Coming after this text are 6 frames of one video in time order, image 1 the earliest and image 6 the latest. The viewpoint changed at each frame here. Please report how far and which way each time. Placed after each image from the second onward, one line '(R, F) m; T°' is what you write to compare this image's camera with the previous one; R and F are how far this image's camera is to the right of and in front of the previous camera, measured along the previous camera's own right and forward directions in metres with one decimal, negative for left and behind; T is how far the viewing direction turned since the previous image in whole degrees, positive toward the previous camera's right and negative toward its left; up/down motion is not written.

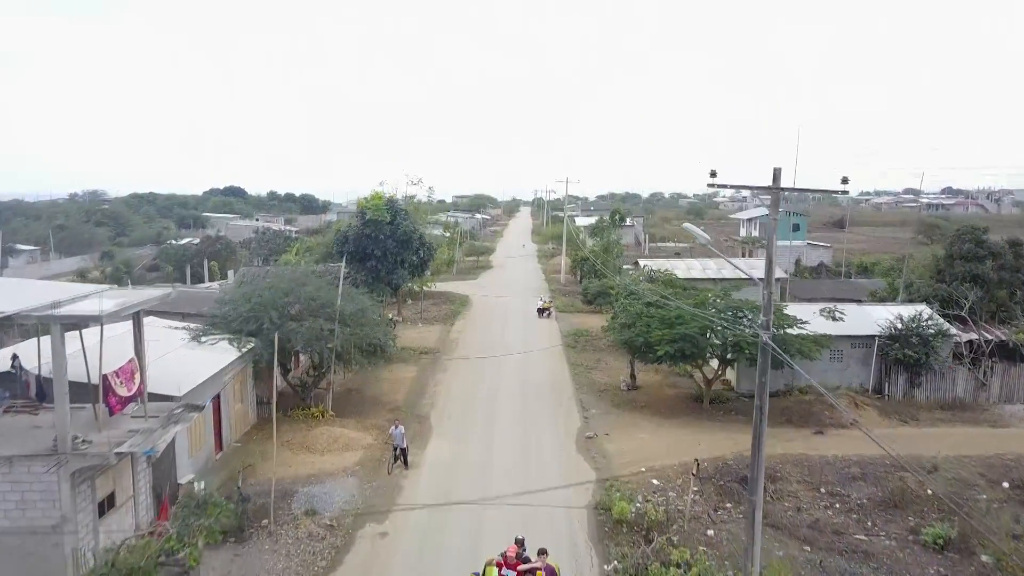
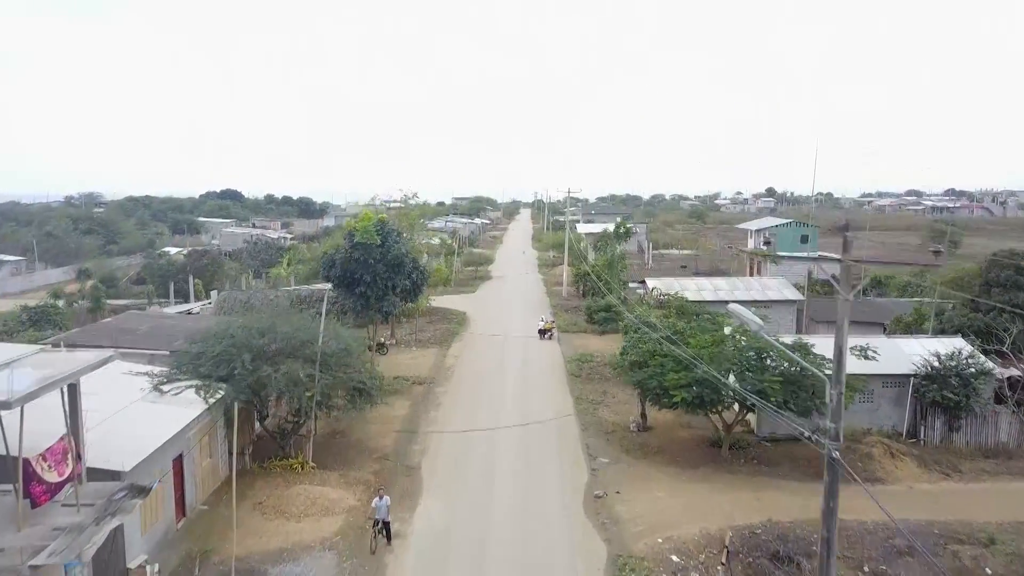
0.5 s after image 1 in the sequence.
(0.0, +0.9) m; 0°
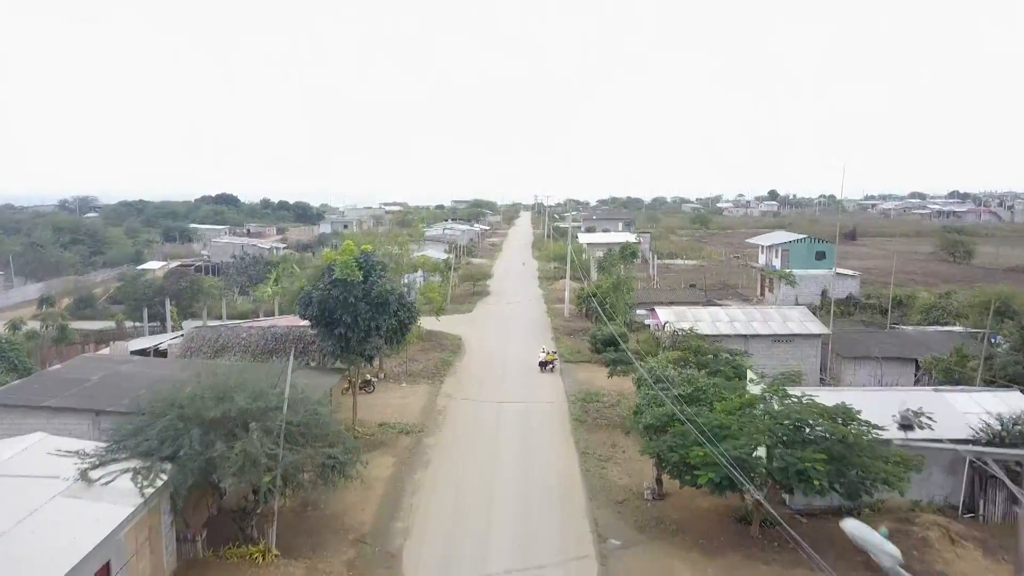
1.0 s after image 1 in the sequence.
(0.0, +1.2) m; 0°
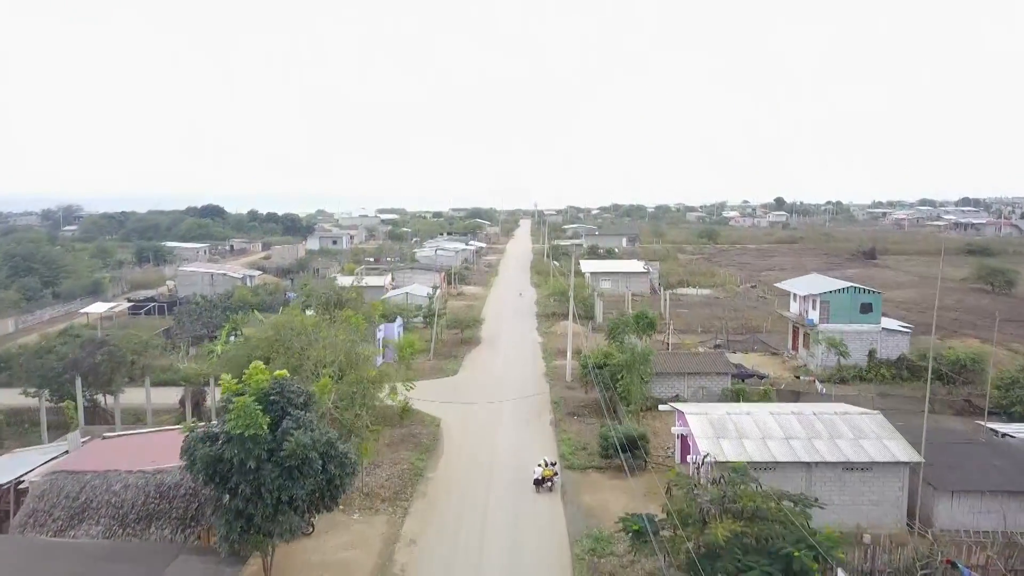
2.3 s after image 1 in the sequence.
(+0.1, +3.2) m; 0°
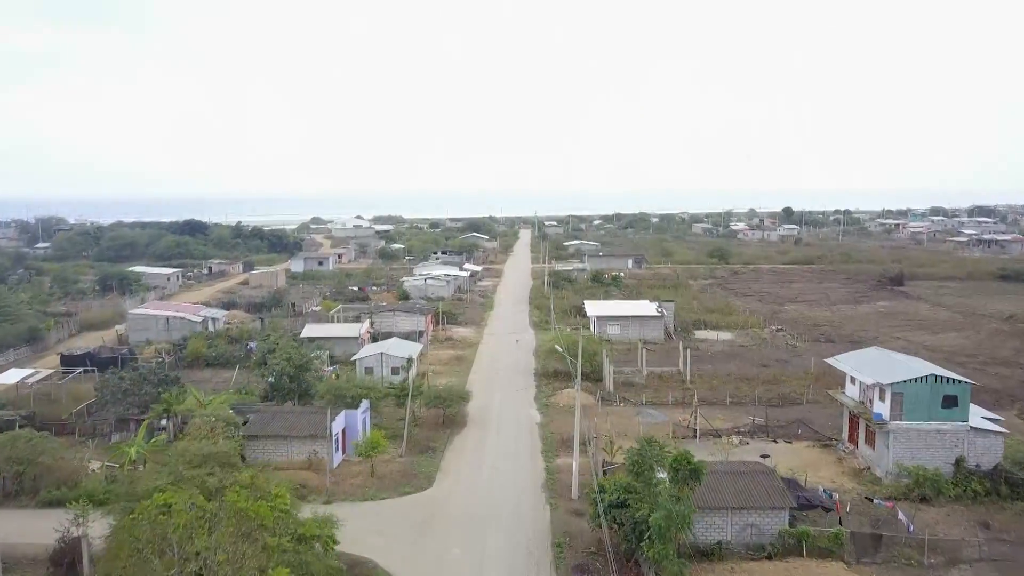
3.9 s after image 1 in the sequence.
(+0.1, +3.8) m; 0°
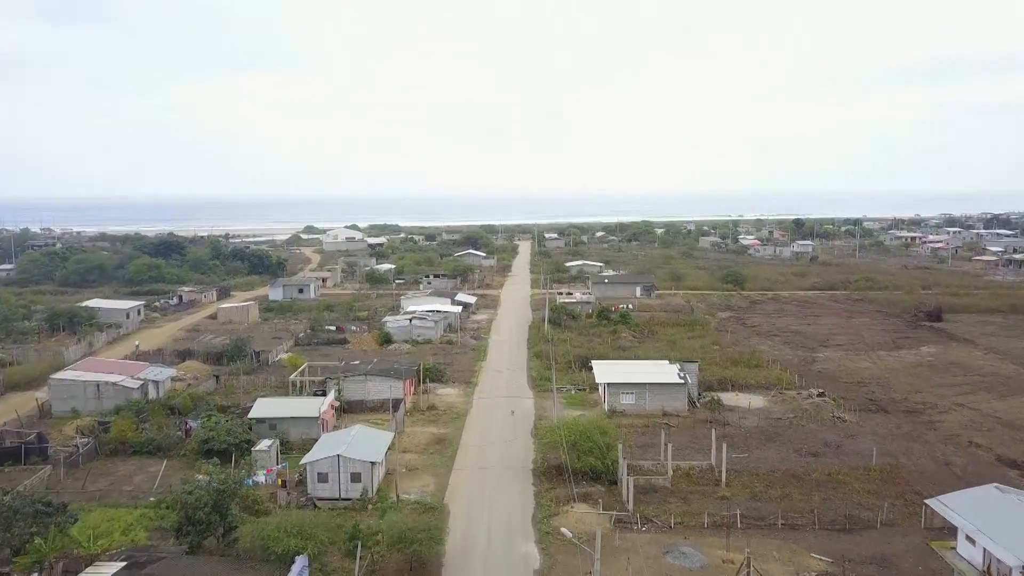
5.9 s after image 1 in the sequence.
(+0.1, +4.4) m; 0°
